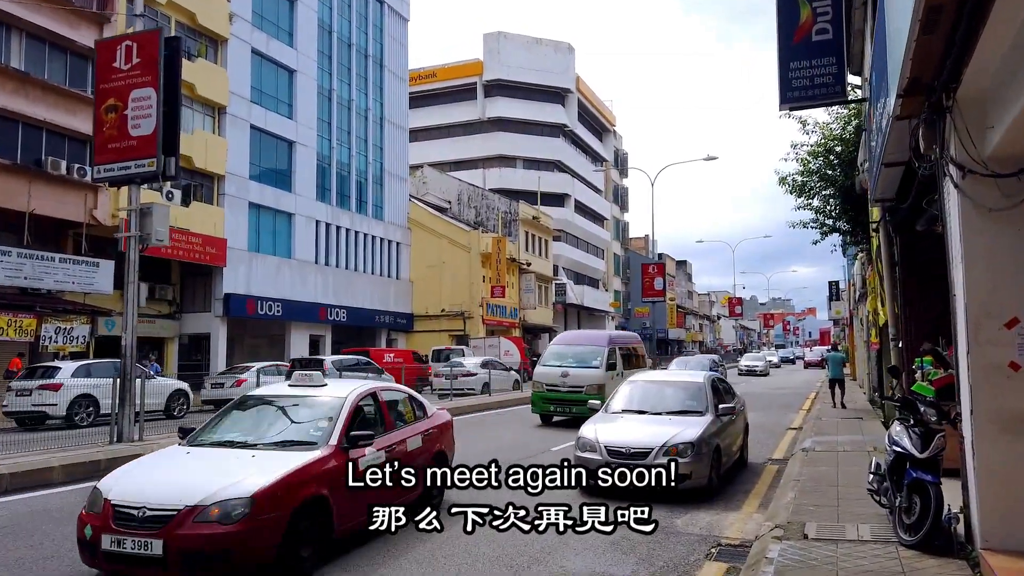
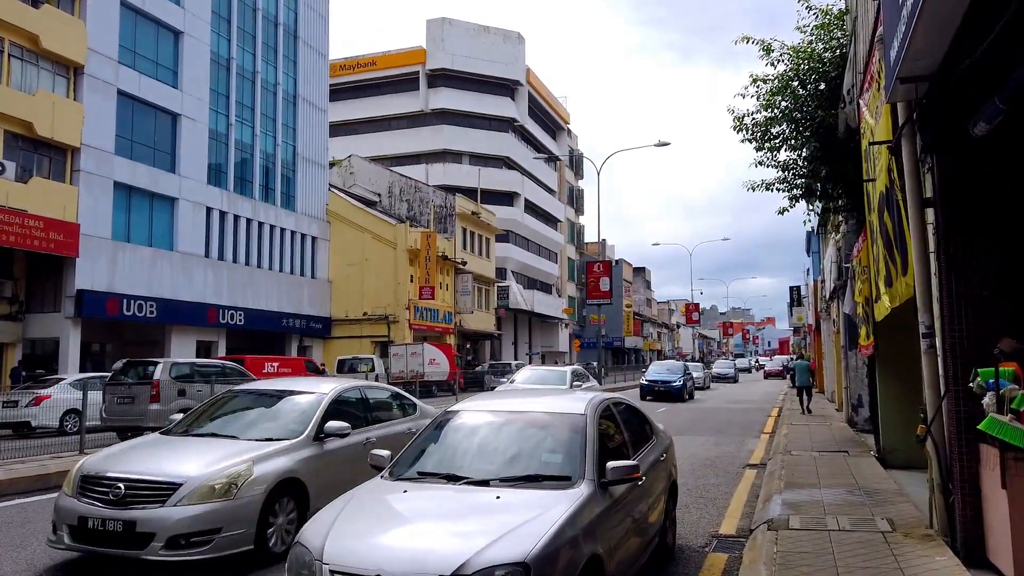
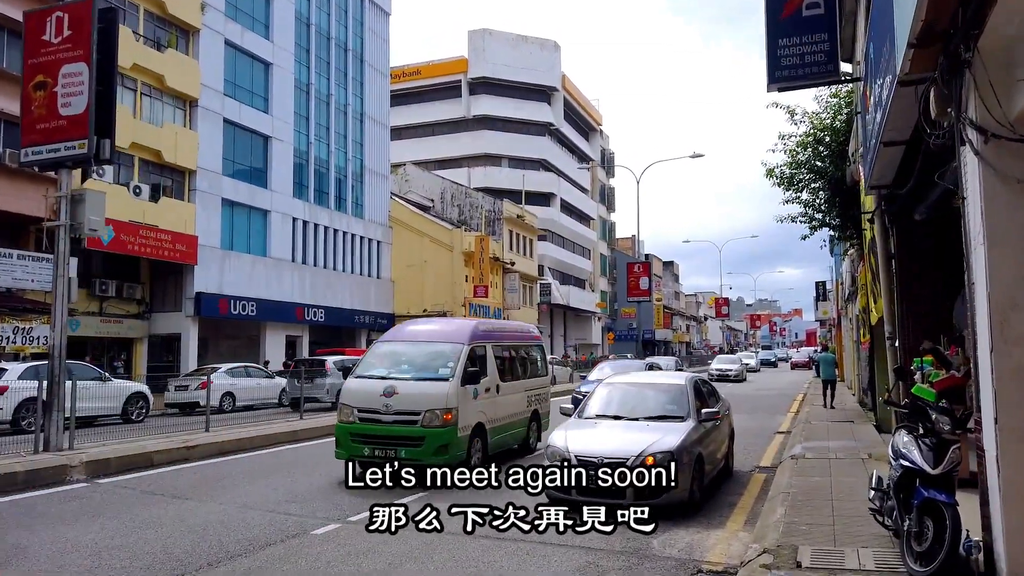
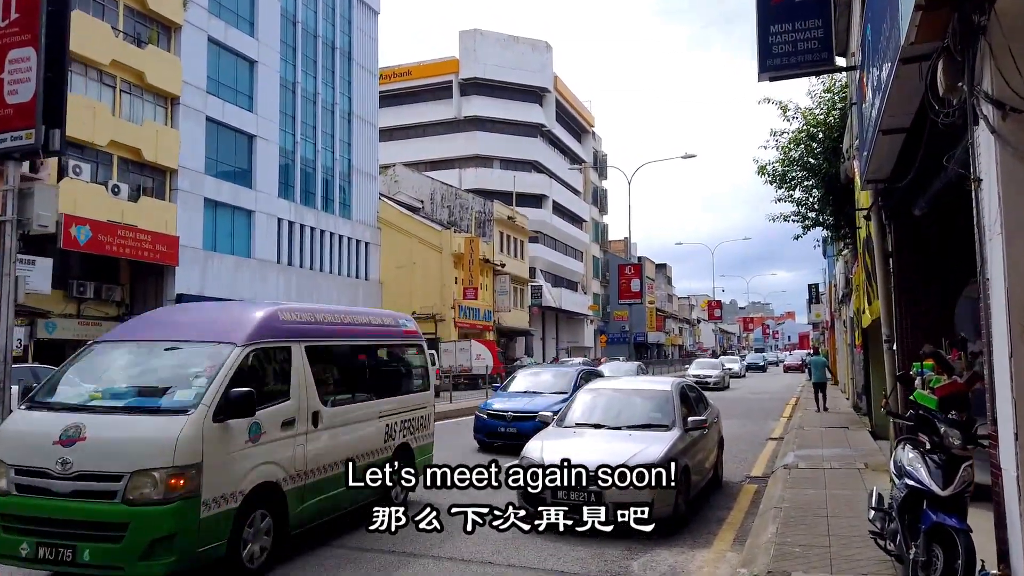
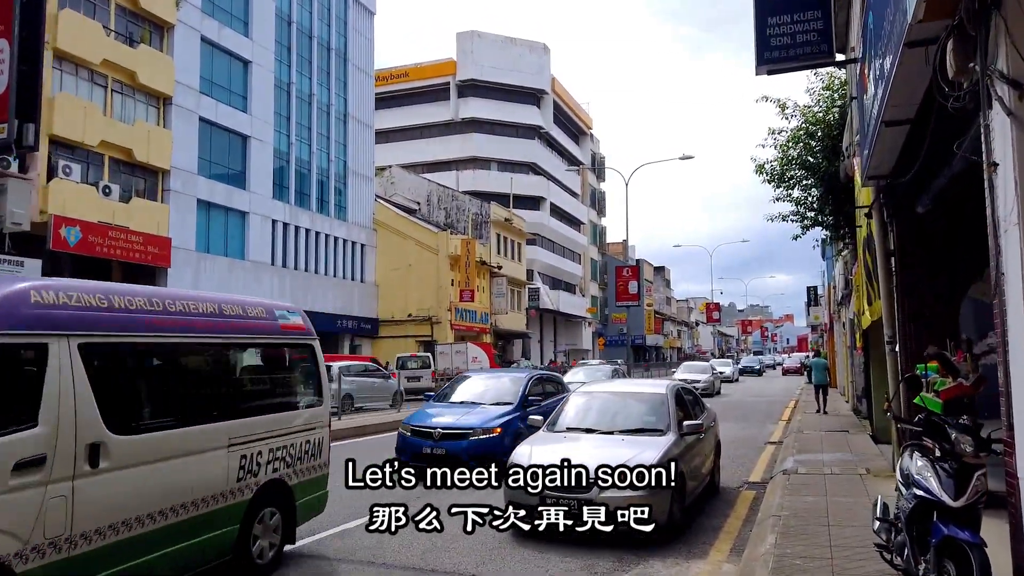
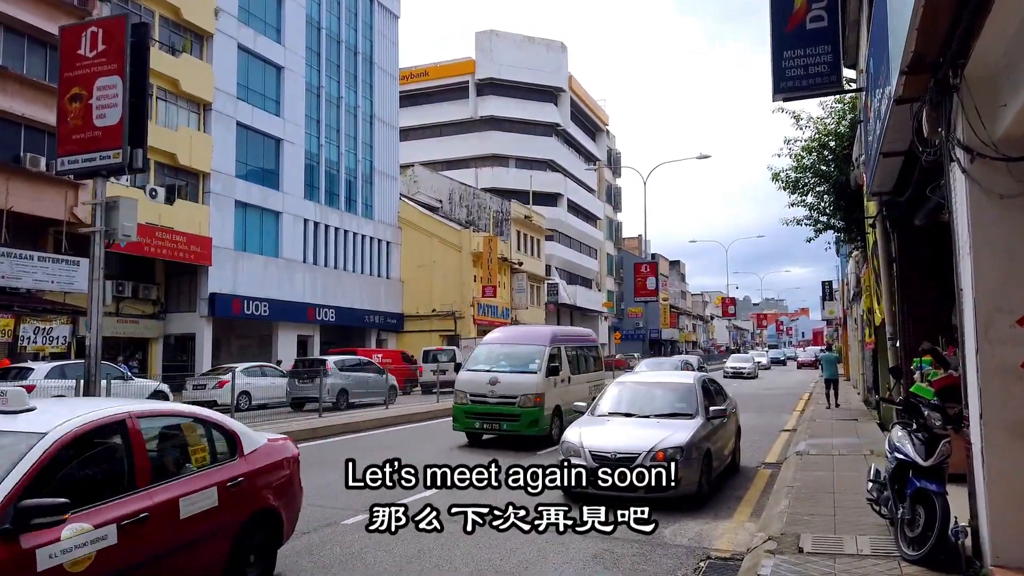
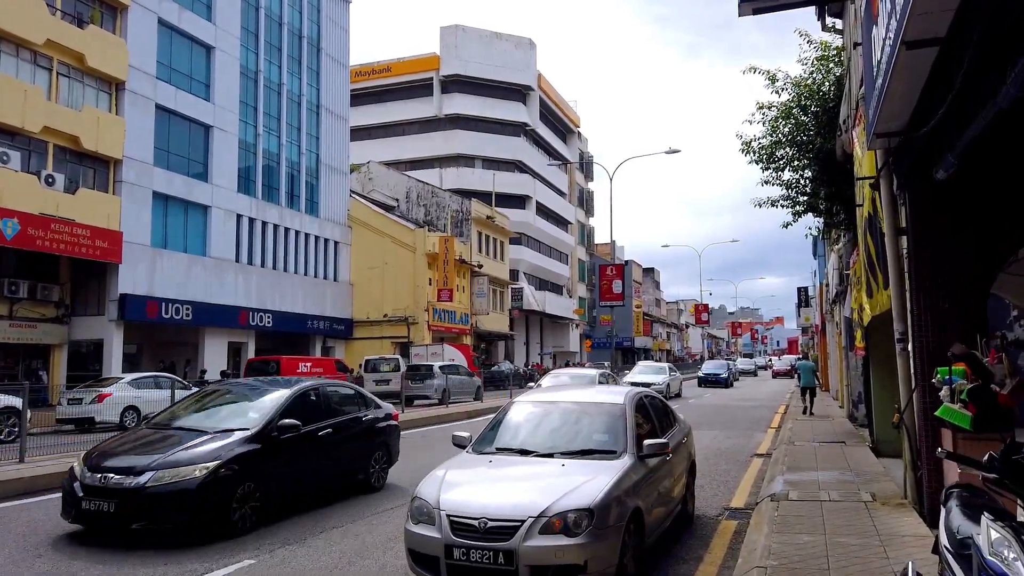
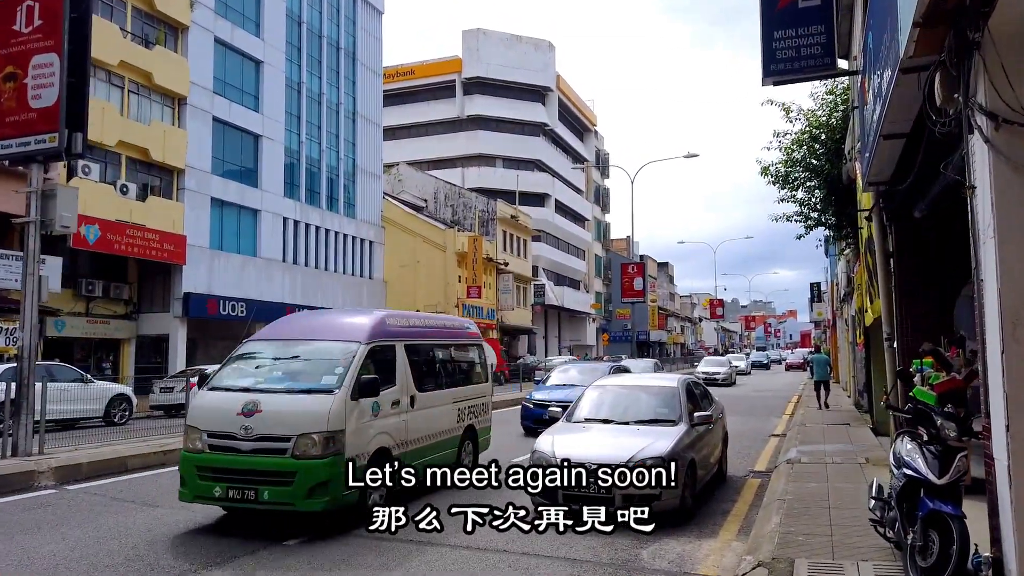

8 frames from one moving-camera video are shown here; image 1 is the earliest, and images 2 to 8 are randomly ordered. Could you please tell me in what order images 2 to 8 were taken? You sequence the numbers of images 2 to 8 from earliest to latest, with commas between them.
6, 3, 8, 4, 5, 7, 2
